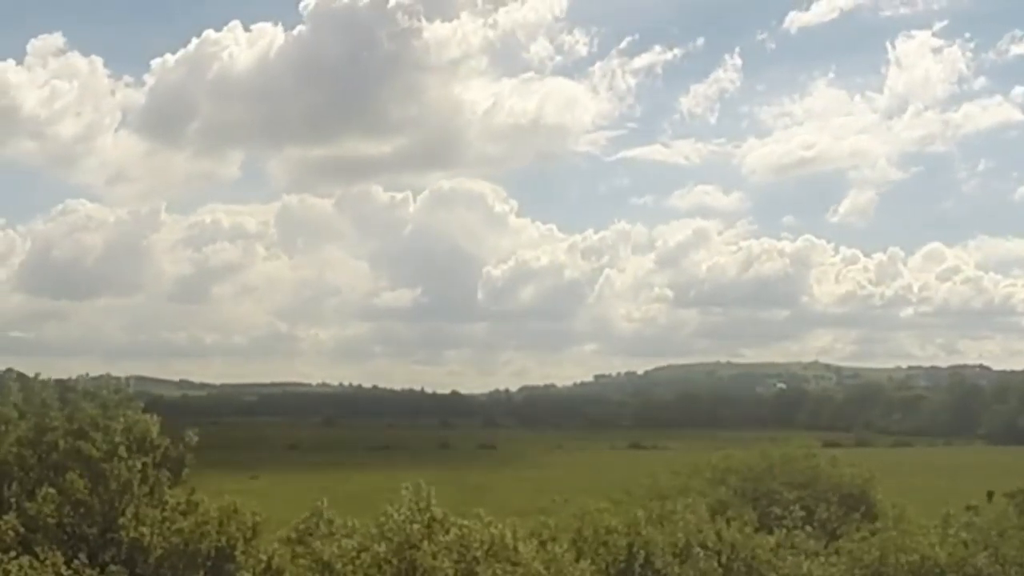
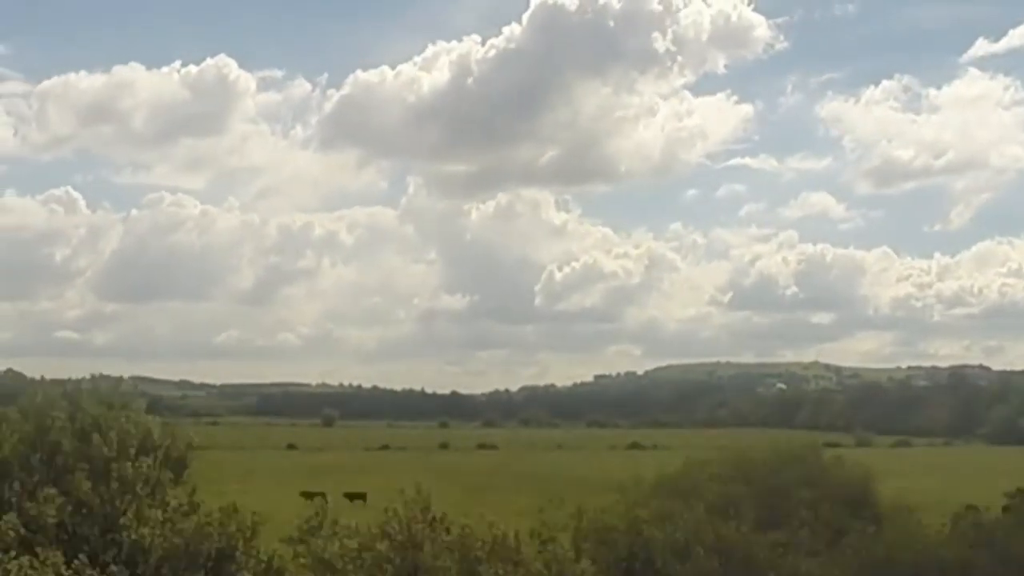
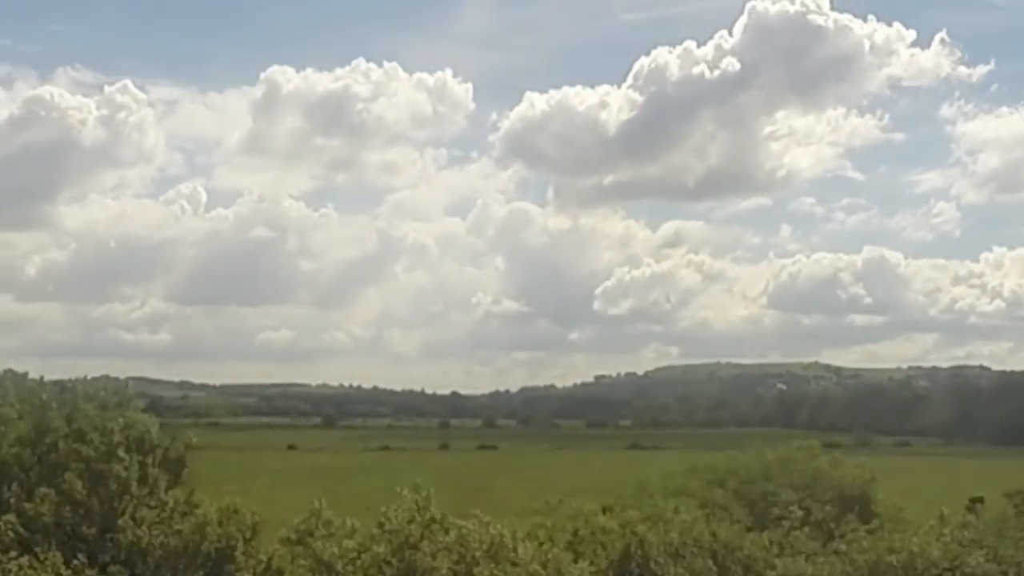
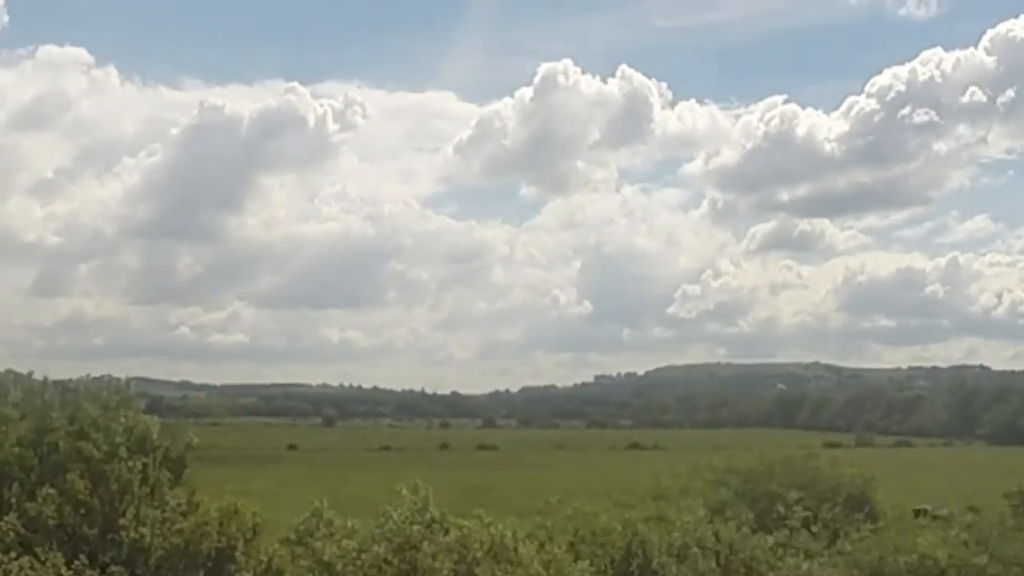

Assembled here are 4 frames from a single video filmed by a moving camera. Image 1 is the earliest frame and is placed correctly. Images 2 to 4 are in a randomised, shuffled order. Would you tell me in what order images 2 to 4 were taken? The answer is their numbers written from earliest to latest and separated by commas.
2, 3, 4
